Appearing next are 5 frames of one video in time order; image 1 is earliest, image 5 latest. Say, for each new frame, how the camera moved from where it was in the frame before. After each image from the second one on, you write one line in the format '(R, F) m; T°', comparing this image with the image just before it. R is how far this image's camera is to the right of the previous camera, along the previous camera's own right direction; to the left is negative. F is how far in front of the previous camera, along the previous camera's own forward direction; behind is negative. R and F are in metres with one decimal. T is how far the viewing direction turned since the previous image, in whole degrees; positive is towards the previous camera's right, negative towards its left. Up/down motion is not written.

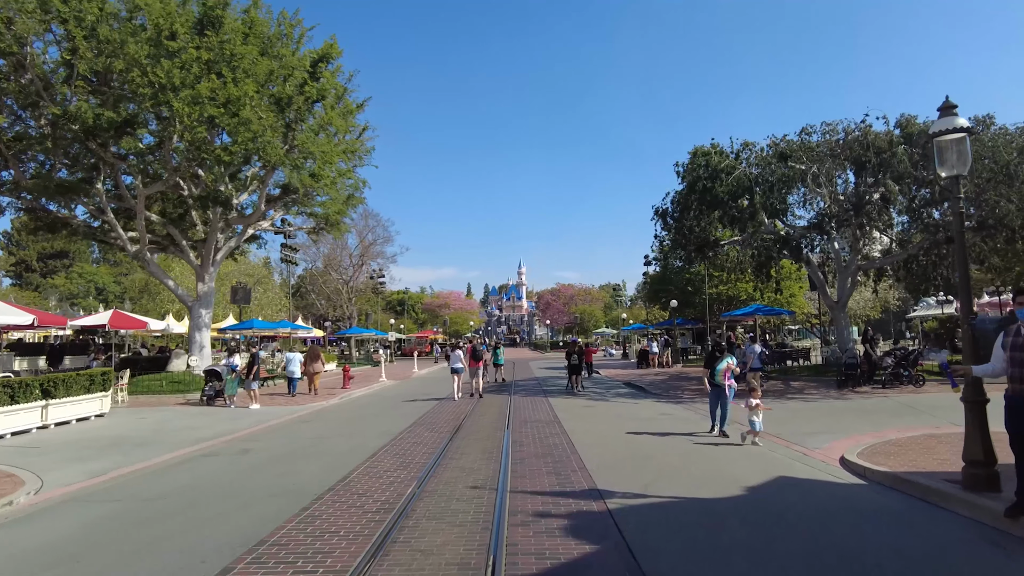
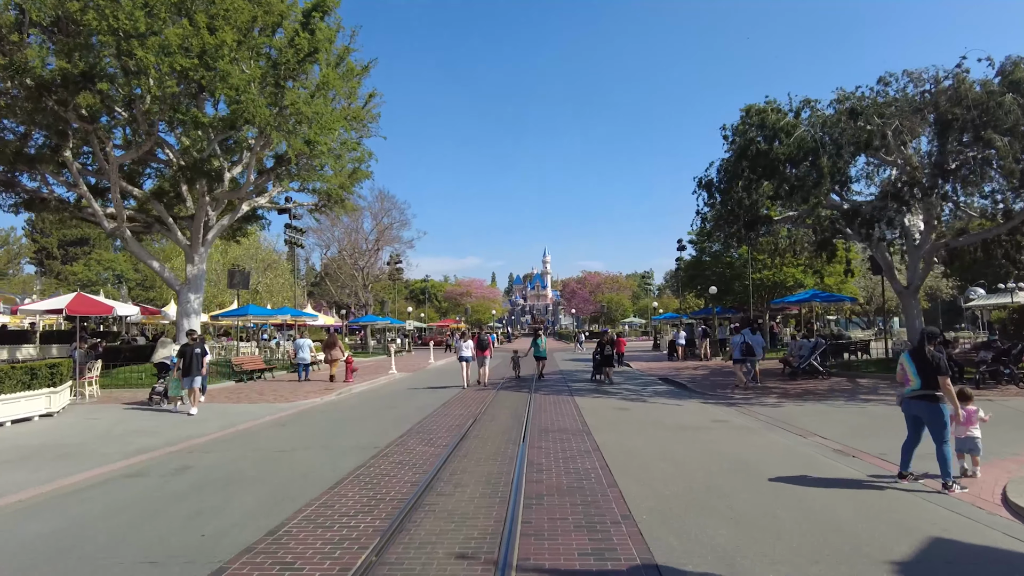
(+0.1, +2.8) m; -2°
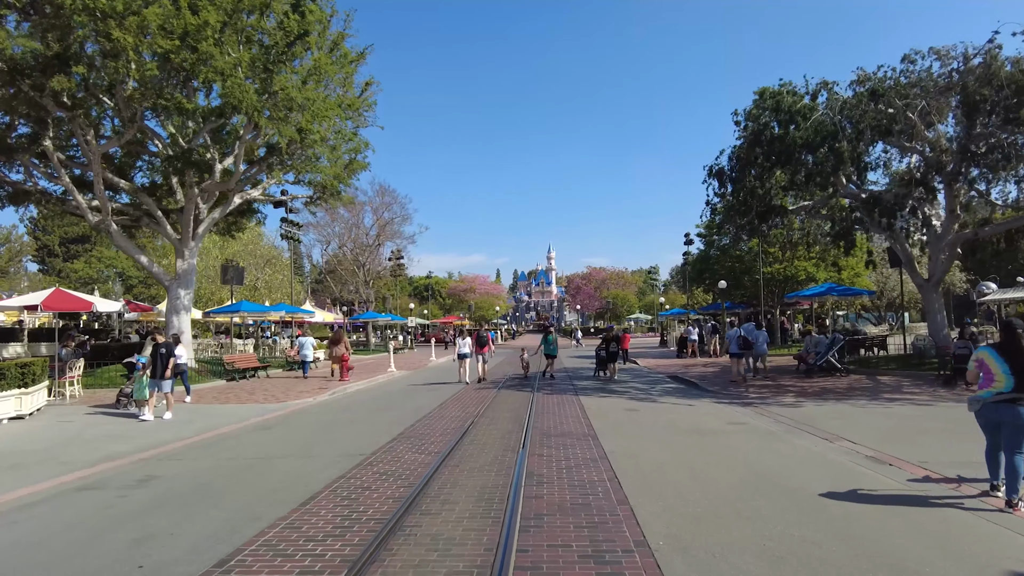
(+0.1, +0.9) m; 0°
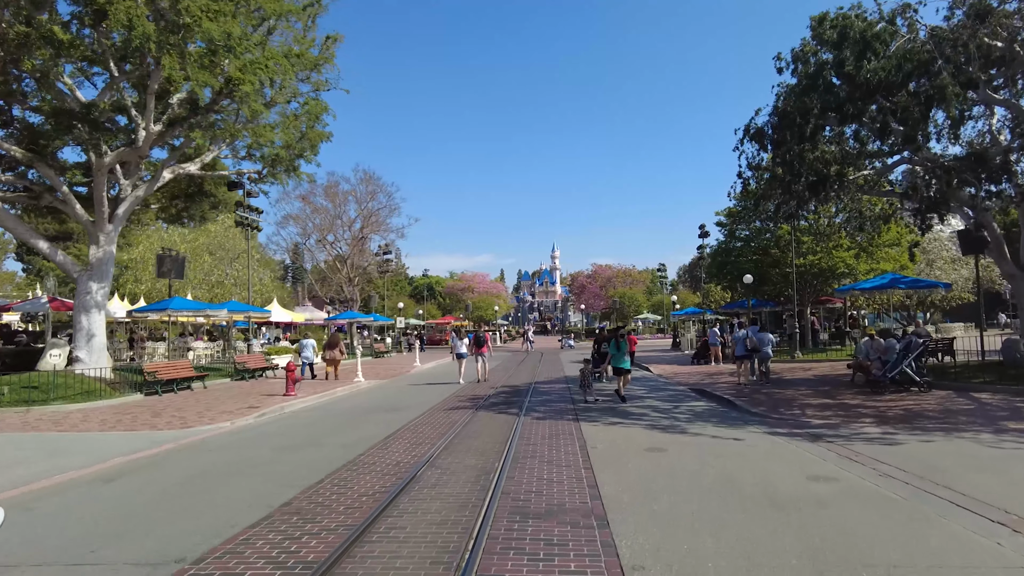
(+0.5, +4.2) m; 0°
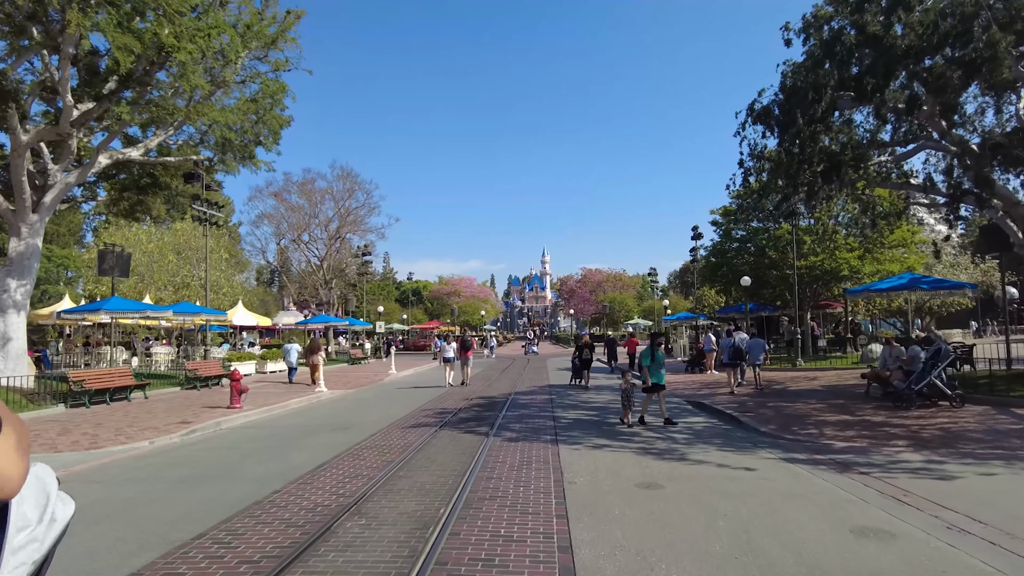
(+0.4, +2.0) m; +1°
